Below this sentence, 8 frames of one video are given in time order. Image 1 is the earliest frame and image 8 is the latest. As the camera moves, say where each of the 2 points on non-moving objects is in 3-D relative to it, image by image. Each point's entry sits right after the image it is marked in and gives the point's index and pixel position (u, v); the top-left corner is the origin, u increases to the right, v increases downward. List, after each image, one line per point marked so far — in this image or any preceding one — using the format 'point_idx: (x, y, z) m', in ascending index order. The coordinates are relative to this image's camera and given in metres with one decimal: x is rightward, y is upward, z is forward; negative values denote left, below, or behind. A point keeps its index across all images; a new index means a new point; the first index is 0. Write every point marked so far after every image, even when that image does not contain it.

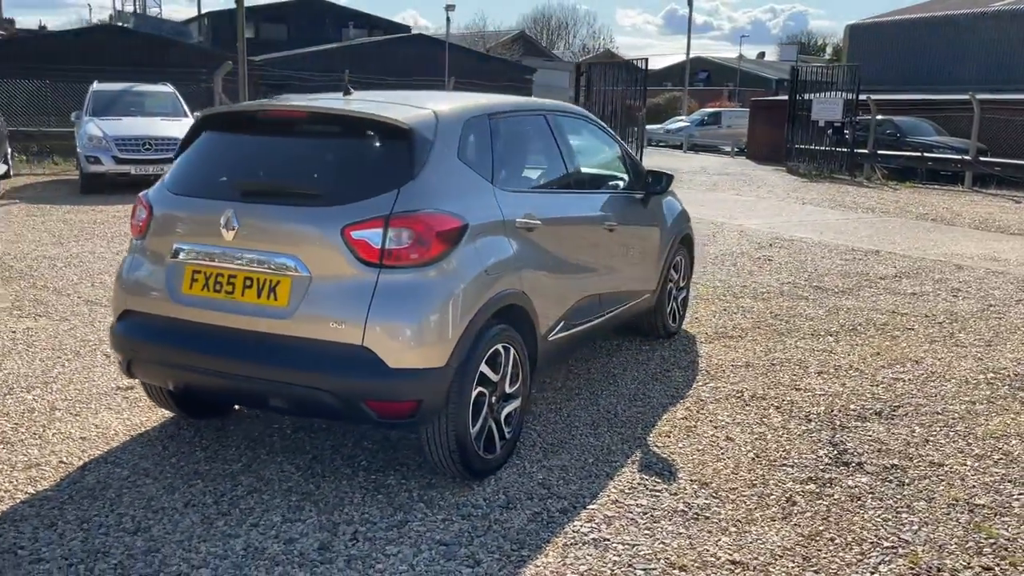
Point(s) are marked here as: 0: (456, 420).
0: (-0.2, -0.5, +3.5) m
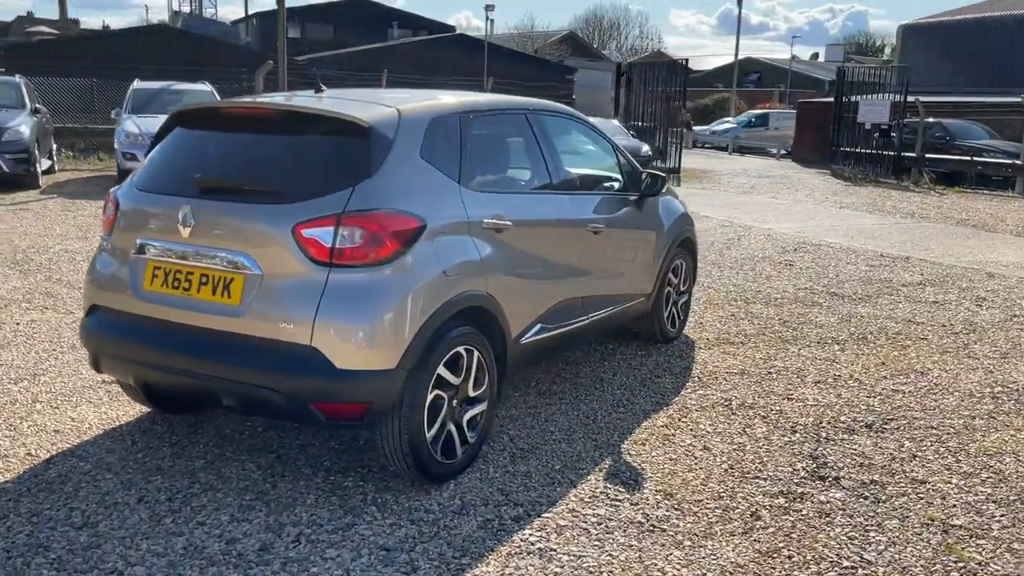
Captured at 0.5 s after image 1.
0: (-0.4, -0.5, +3.4) m
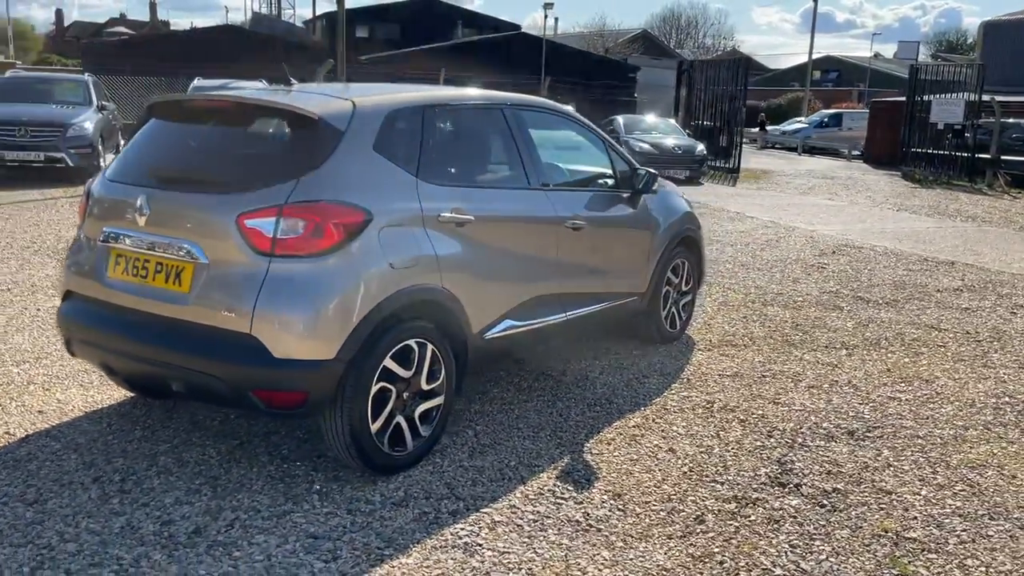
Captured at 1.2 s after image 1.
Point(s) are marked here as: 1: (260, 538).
0: (-0.6, -0.5, +3.4) m
1: (-0.9, -0.9, +3.1) m
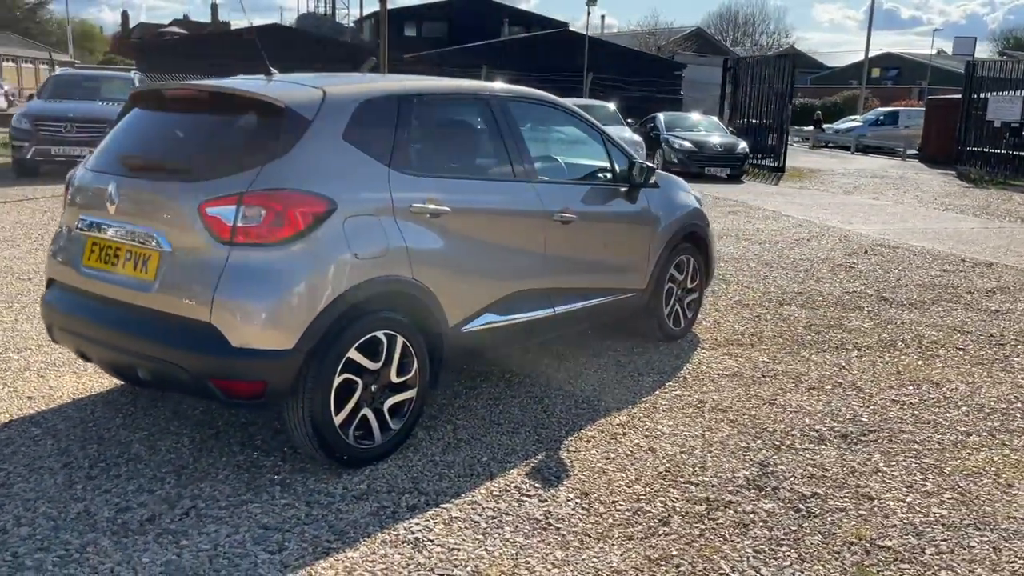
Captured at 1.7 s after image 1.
0: (-0.8, -0.5, +3.4) m
1: (-1.1, -0.8, +3.1) m
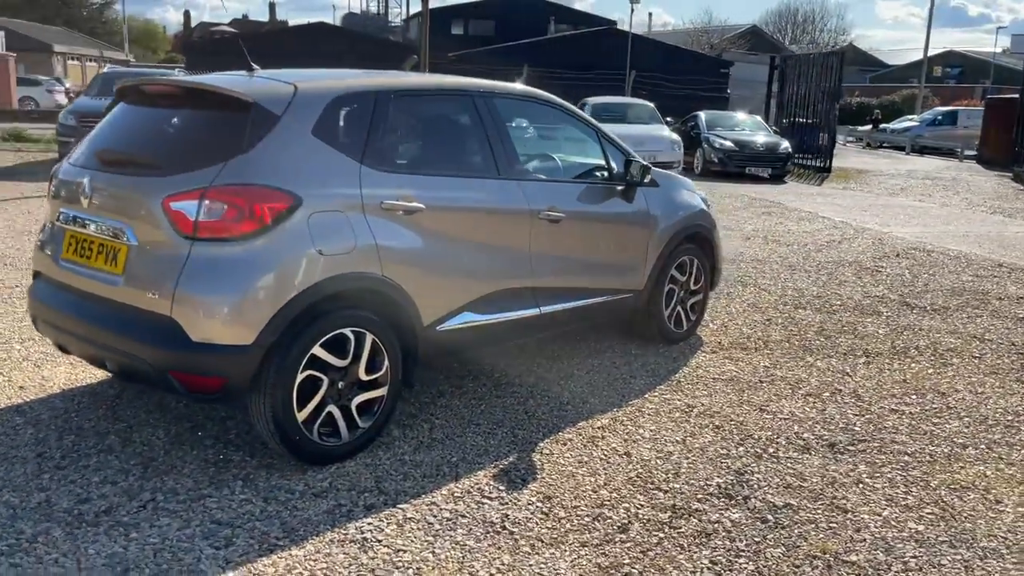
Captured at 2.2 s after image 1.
0: (-0.9, -0.4, +3.4) m
1: (-1.2, -0.8, +3.1) m
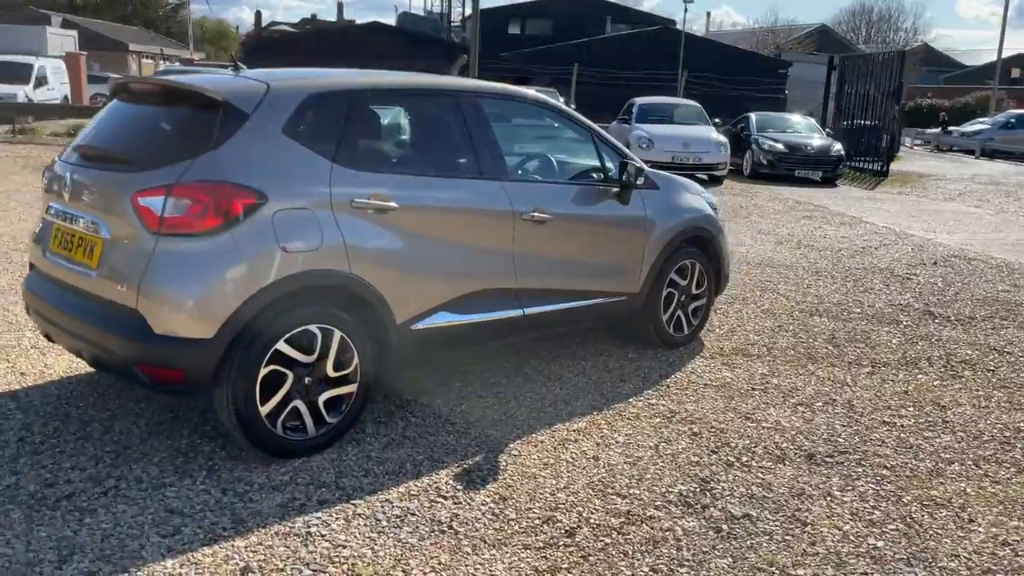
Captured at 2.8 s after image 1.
0: (-1.1, -0.4, +3.5) m
1: (-1.4, -0.8, +3.2) m
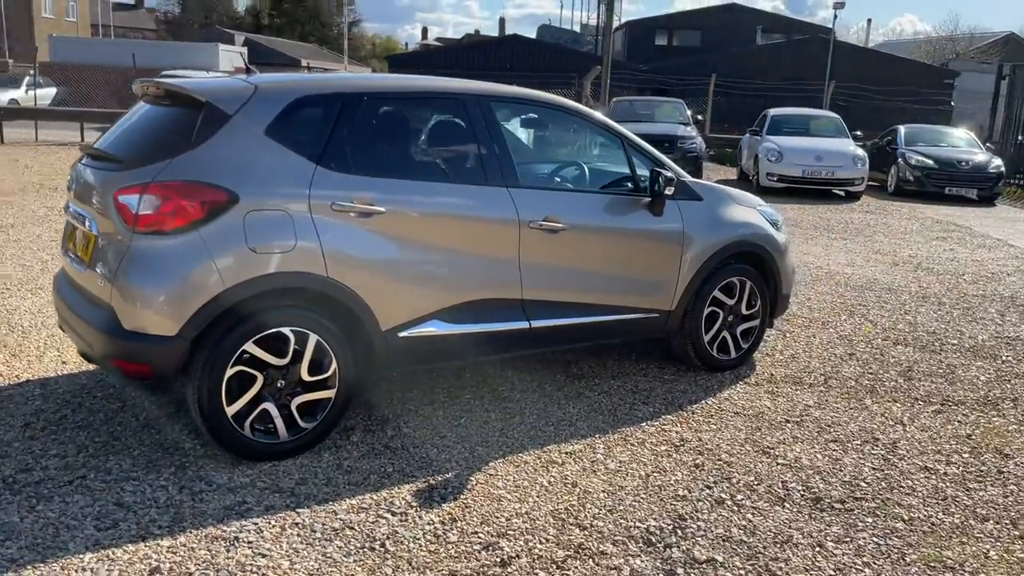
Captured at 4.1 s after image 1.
0: (-1.2, -0.4, +3.5) m
1: (-1.6, -0.8, +3.3) m
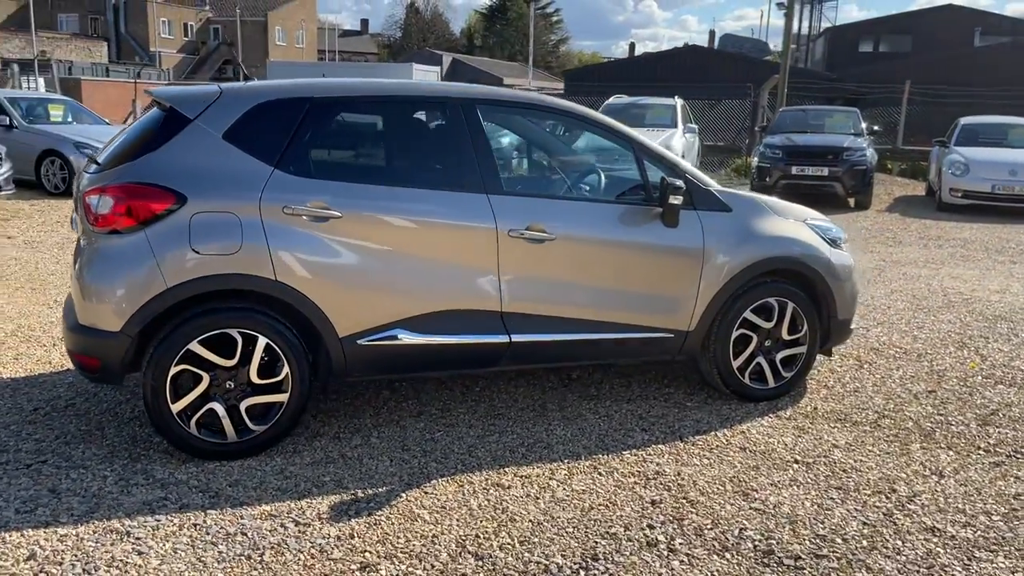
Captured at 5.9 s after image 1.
0: (-1.5, -0.4, +3.6) m
1: (-1.9, -0.8, +3.5) m
